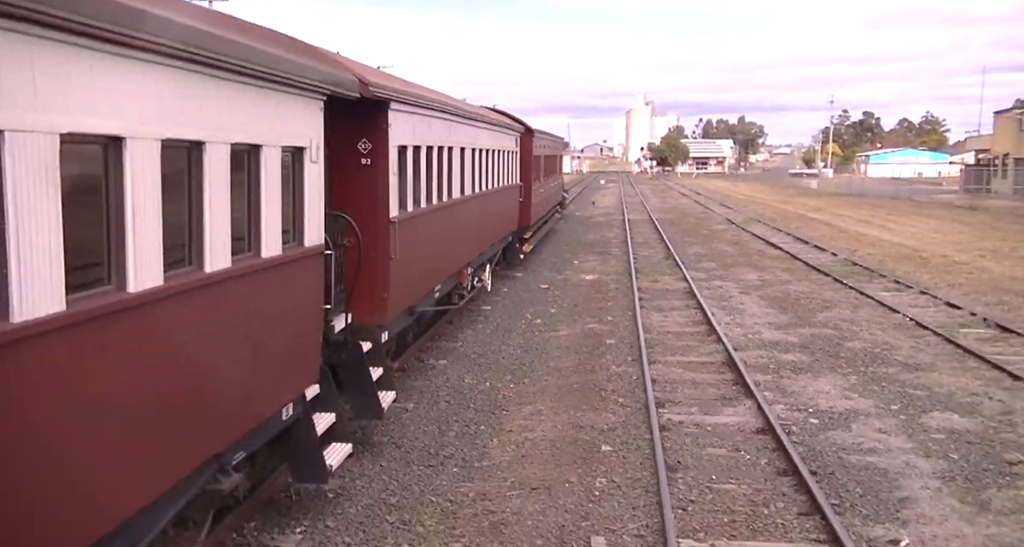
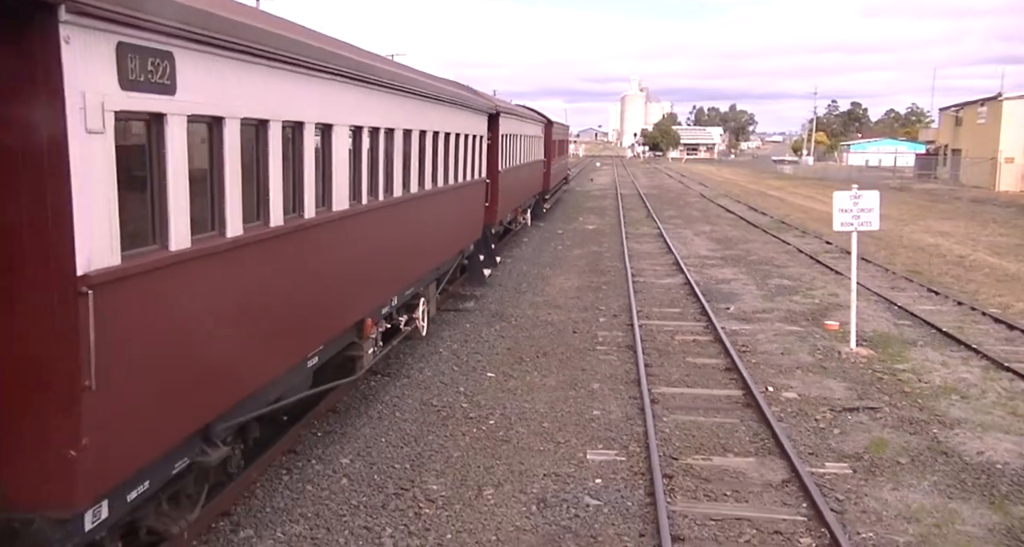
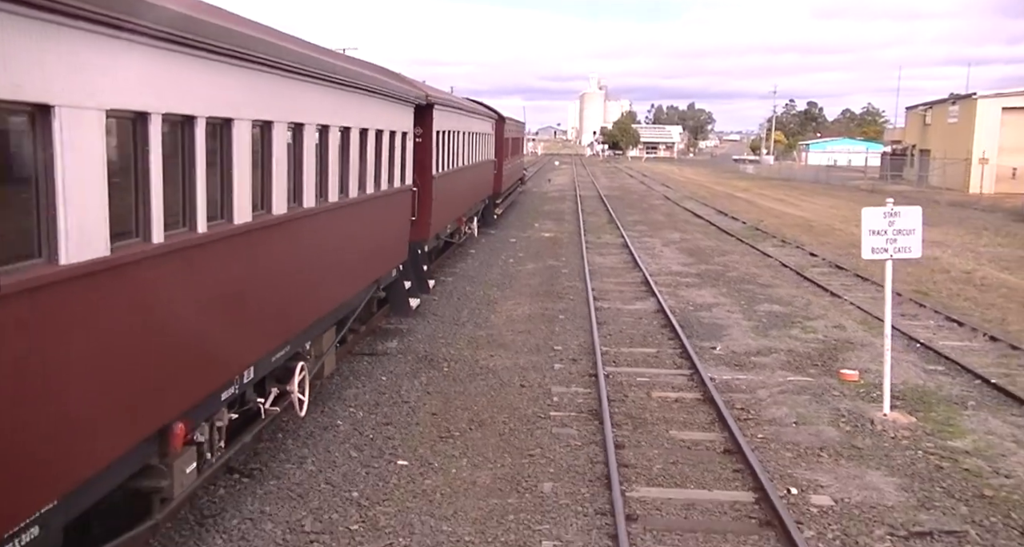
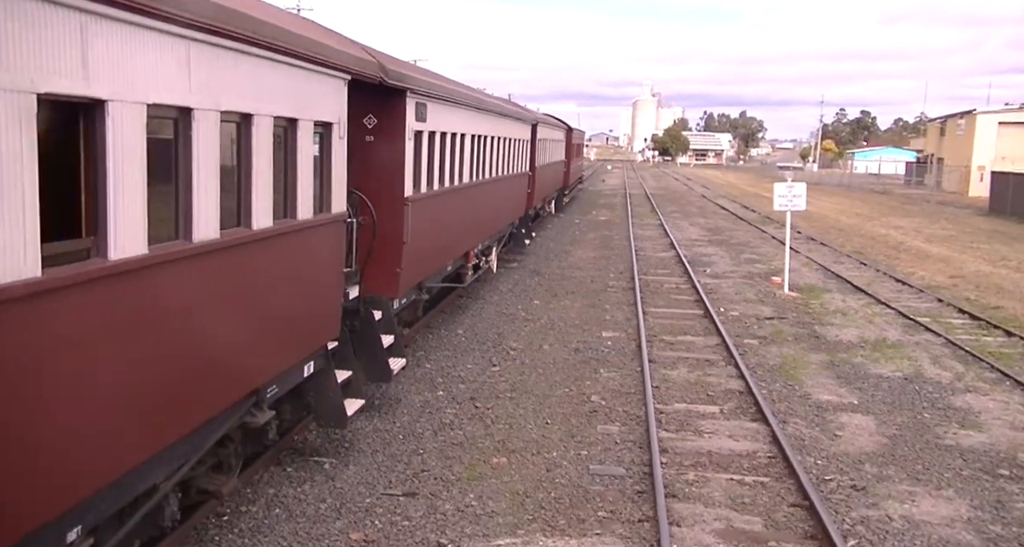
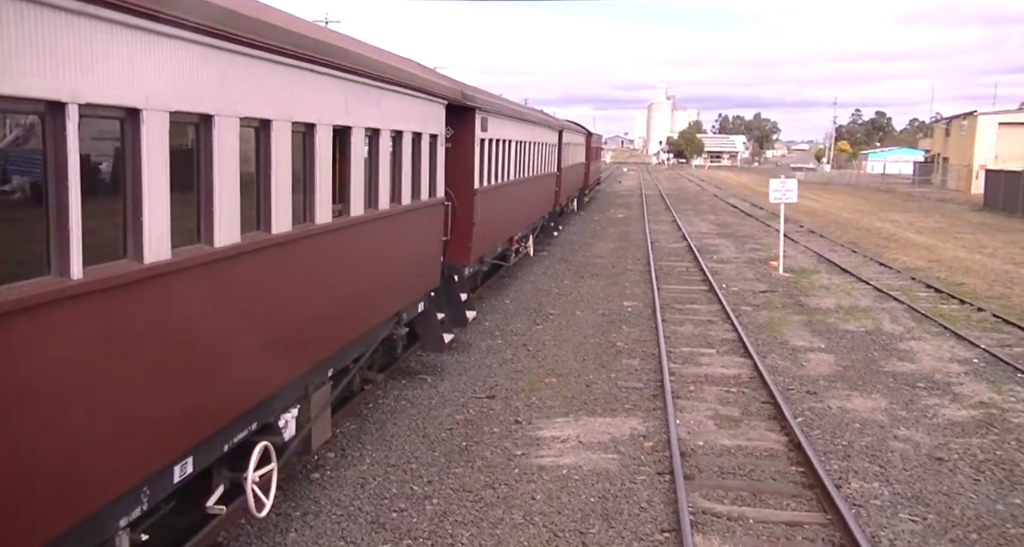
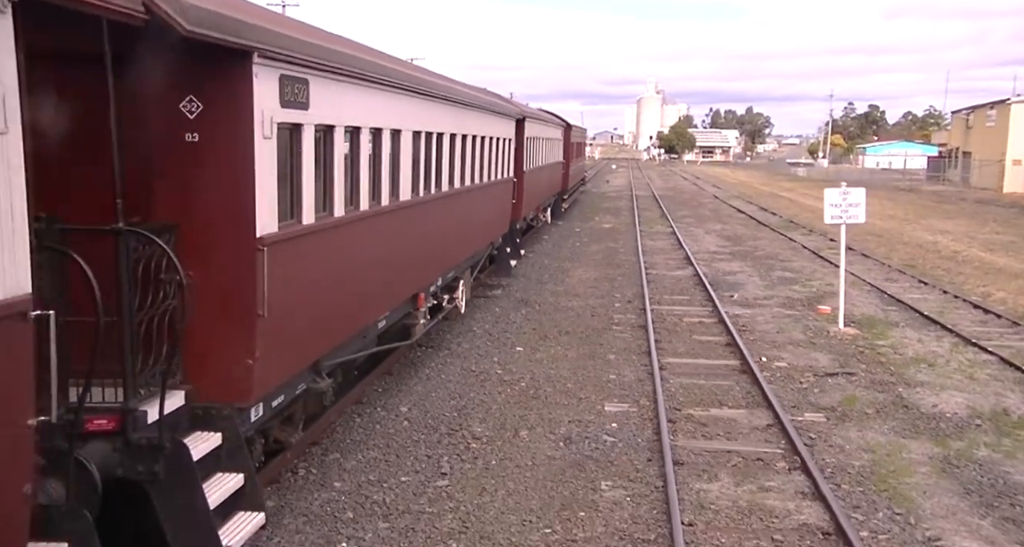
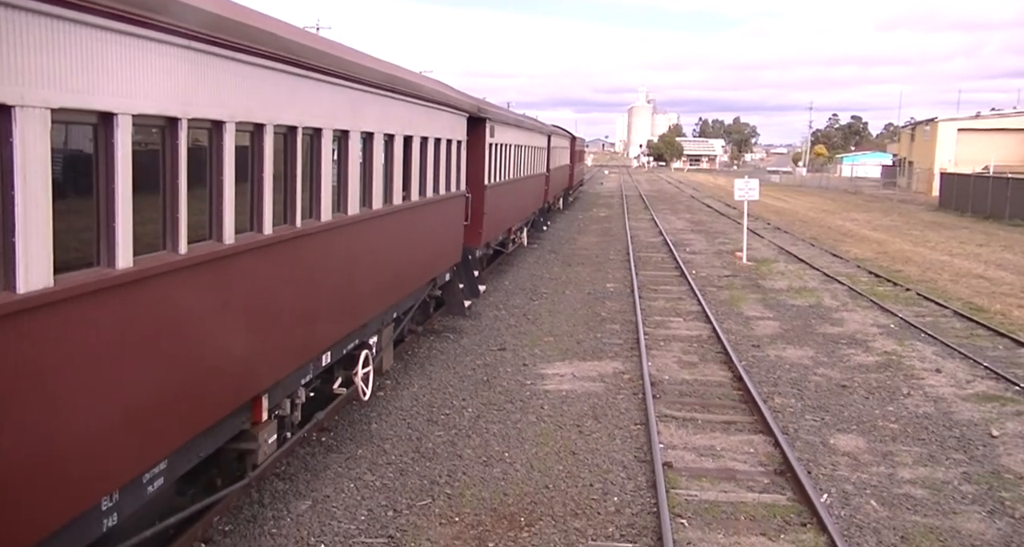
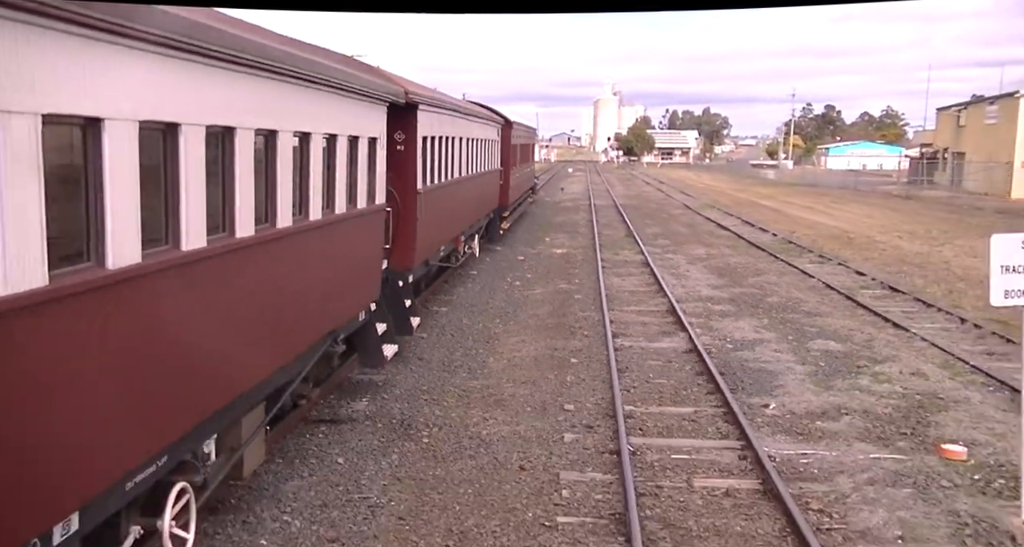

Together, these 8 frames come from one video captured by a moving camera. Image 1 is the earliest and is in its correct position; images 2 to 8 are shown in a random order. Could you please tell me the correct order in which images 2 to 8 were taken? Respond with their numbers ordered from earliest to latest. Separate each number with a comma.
8, 3, 2, 6, 4, 5, 7
